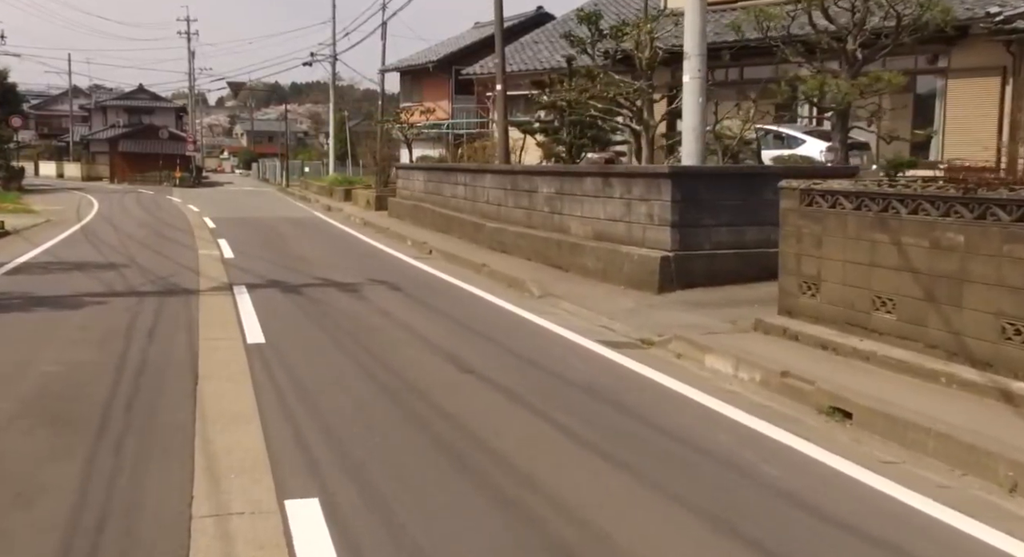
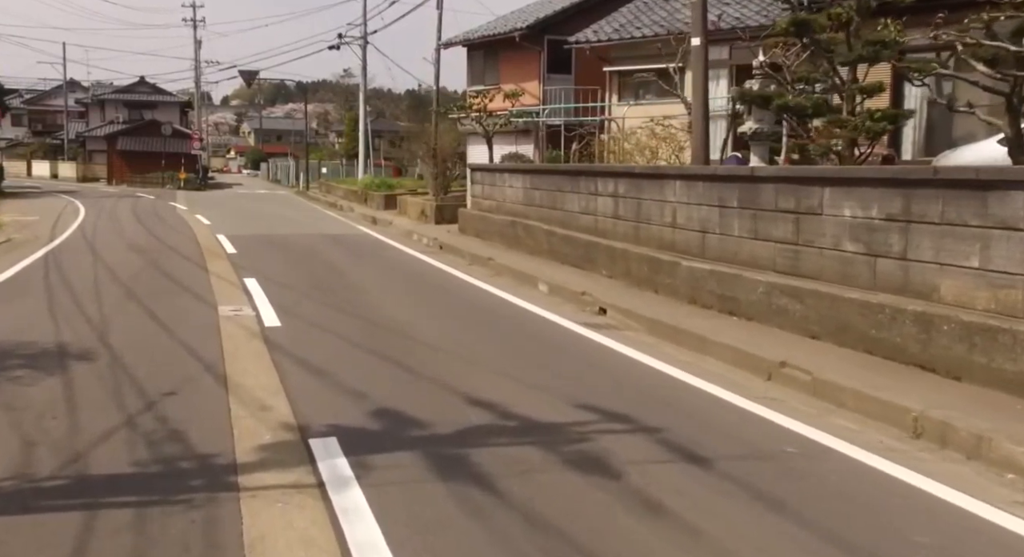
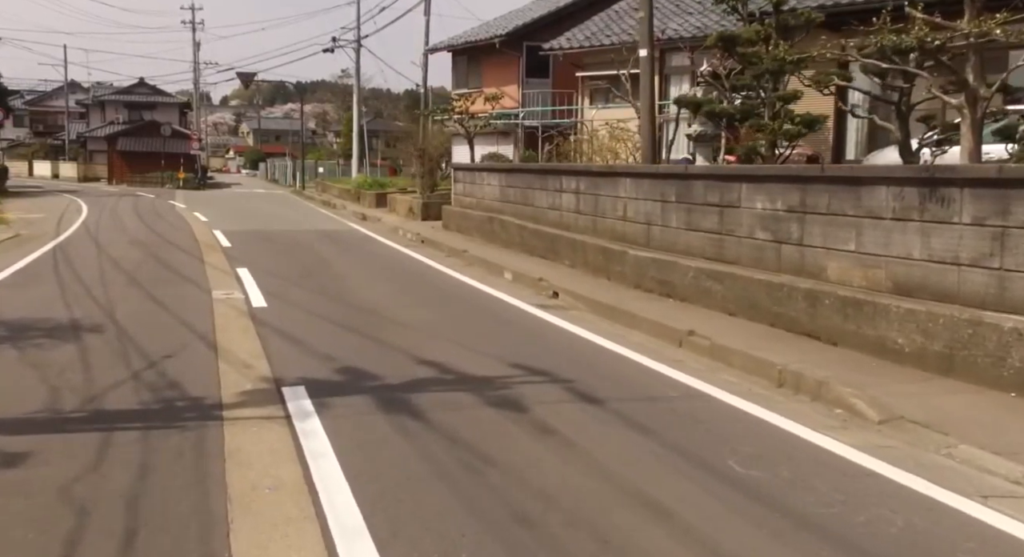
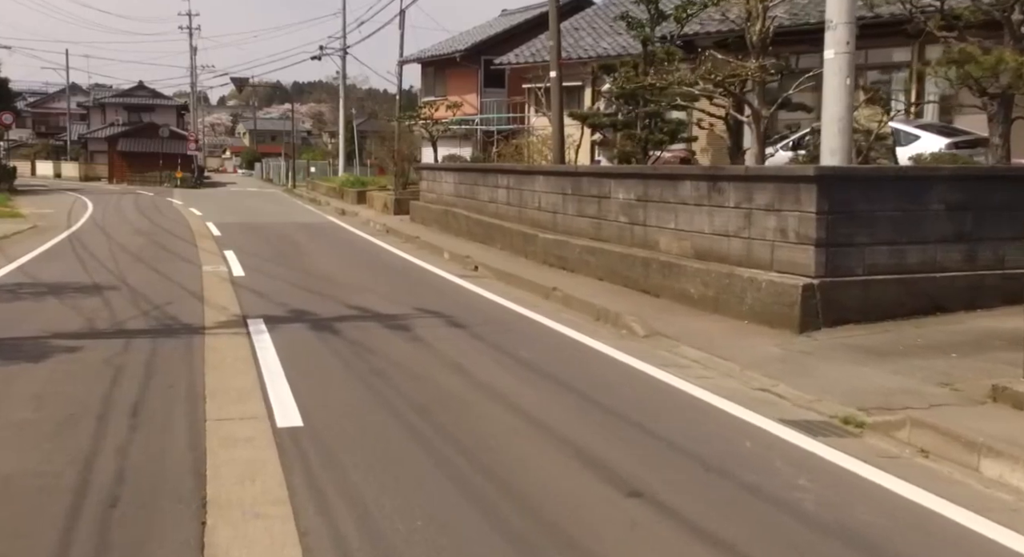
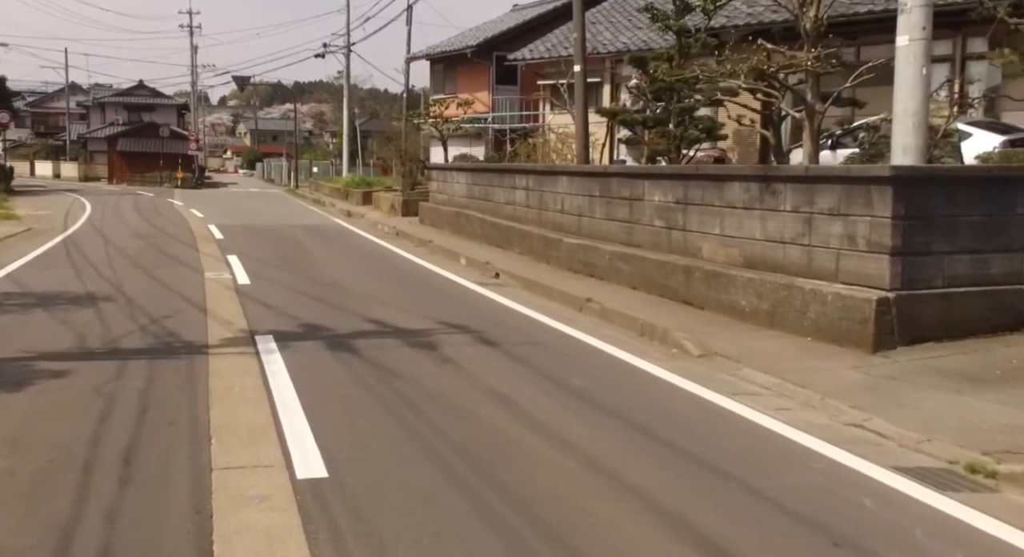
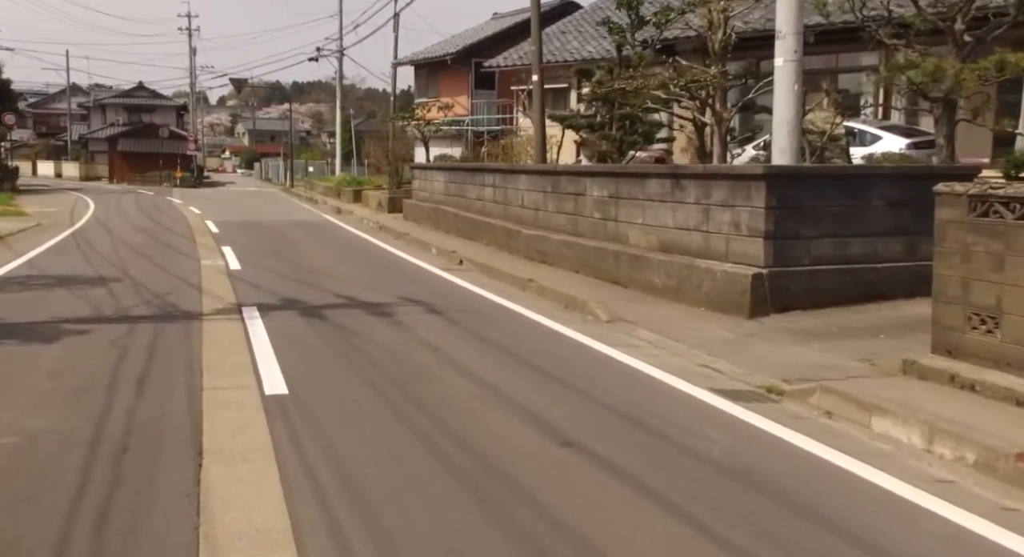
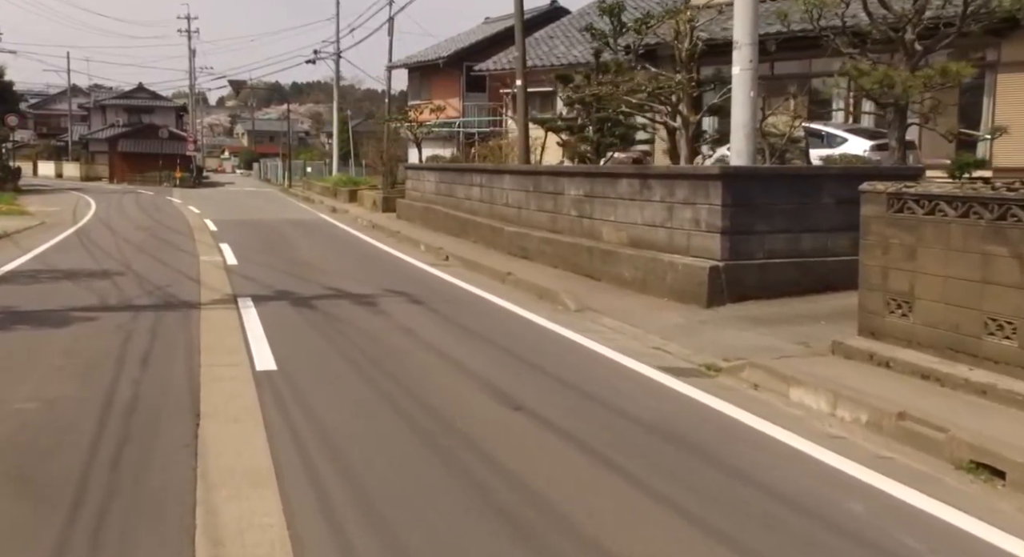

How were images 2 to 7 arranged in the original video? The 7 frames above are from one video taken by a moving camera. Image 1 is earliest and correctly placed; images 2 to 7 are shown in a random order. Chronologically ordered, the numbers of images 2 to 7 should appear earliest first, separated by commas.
7, 6, 4, 5, 3, 2
